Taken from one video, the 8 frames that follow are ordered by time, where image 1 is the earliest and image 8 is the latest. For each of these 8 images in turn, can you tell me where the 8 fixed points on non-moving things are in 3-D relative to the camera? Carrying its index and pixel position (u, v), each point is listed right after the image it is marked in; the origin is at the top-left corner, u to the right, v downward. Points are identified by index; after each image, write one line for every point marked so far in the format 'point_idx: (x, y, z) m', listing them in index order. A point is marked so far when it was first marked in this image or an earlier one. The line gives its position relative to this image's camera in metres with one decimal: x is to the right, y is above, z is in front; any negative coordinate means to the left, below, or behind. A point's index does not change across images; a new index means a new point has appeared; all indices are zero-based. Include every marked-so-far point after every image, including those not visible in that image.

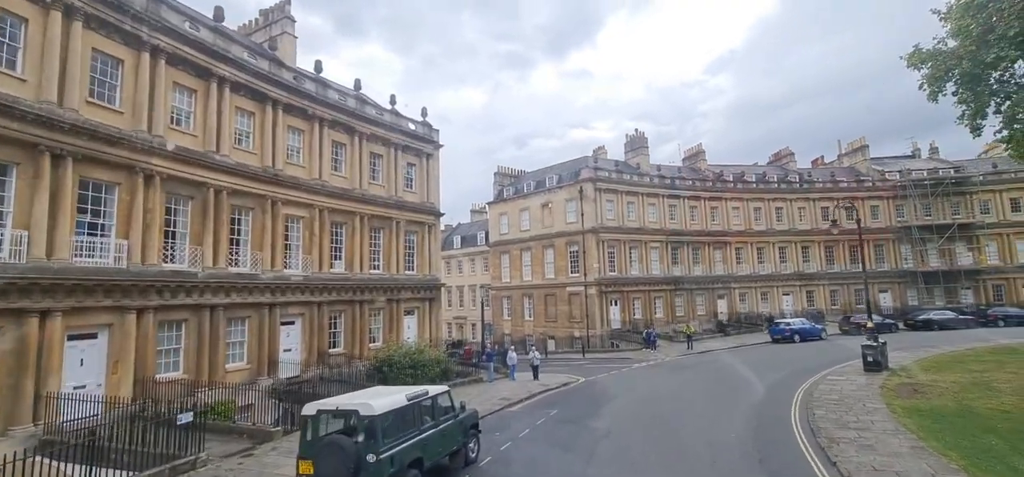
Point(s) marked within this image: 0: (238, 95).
0: (-11.1, +5.8, +19.9) m
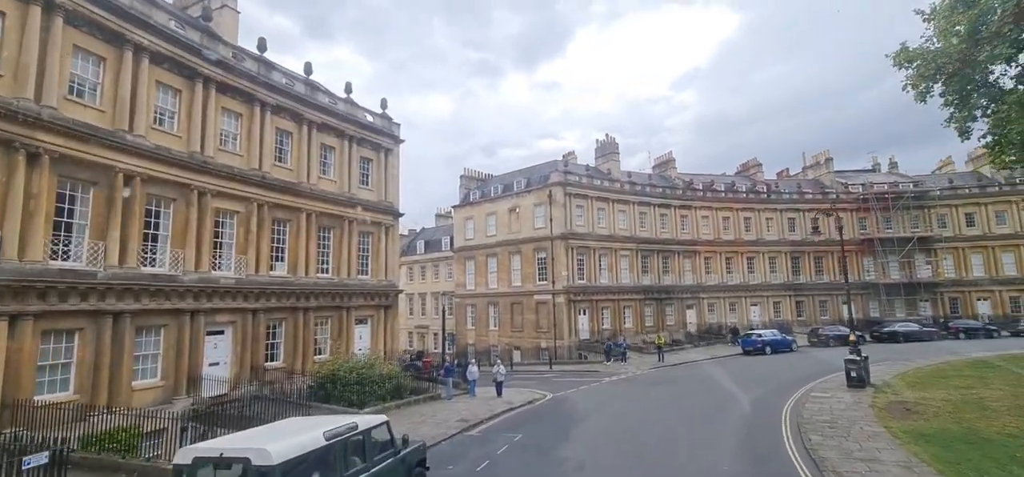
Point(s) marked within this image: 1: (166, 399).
0: (-12.4, +6.0, +17.2) m
1: (-11.6, -5.4, +16.3) m
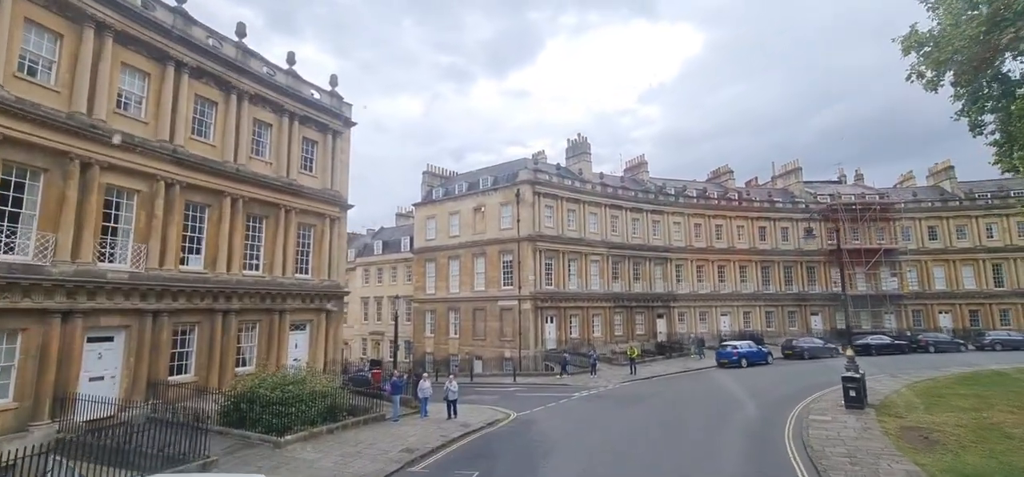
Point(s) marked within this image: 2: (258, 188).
0: (-13.3, +6.5, +13.6) m
1: (-12.7, -4.8, +12.6) m
2: (-10.3, +2.0, +19.9) m
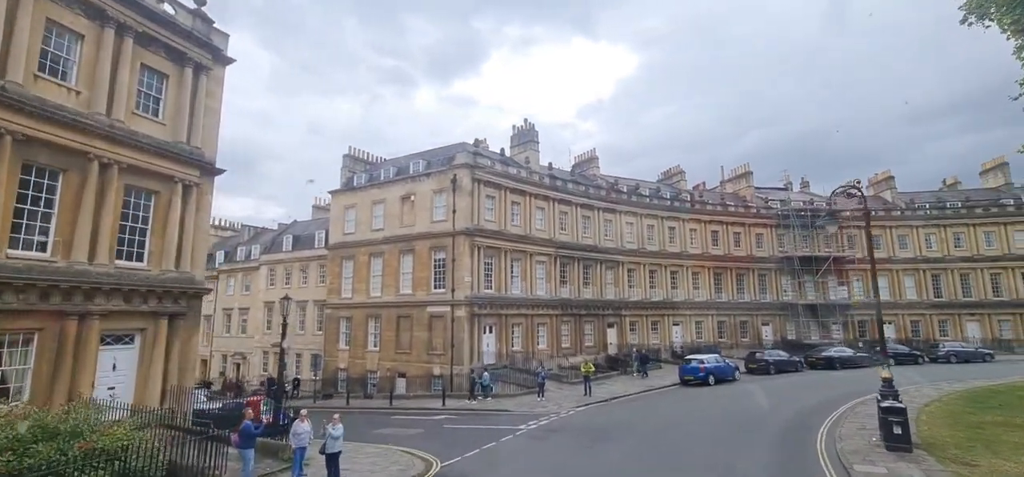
0: (-14.3, +7.7, +6.4) m
1: (-13.9, -3.7, +5.2) m
2: (-12.3, +3.0, +12.9) m
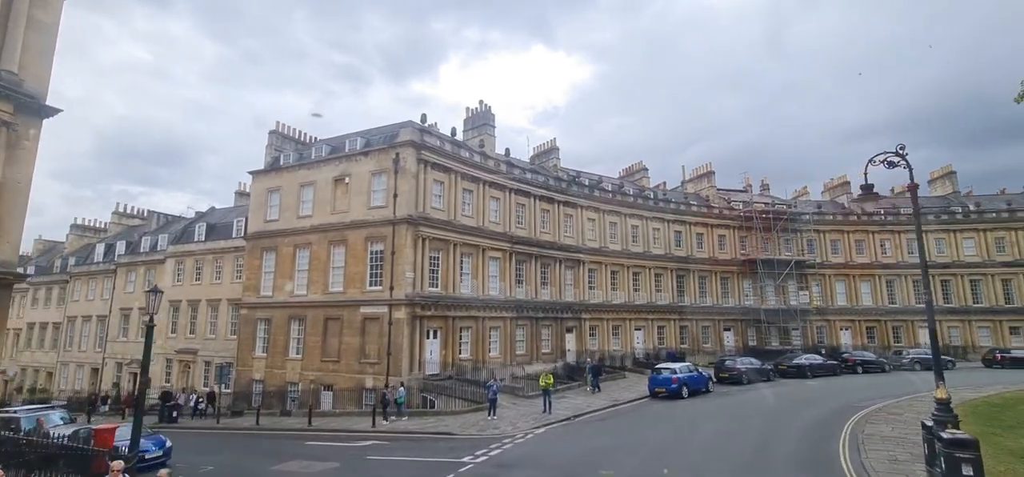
0: (-14.5, +8.7, +1.1) m
1: (-14.2, -2.6, -0.1) m
2: (-13.1, +4.0, +7.7) m
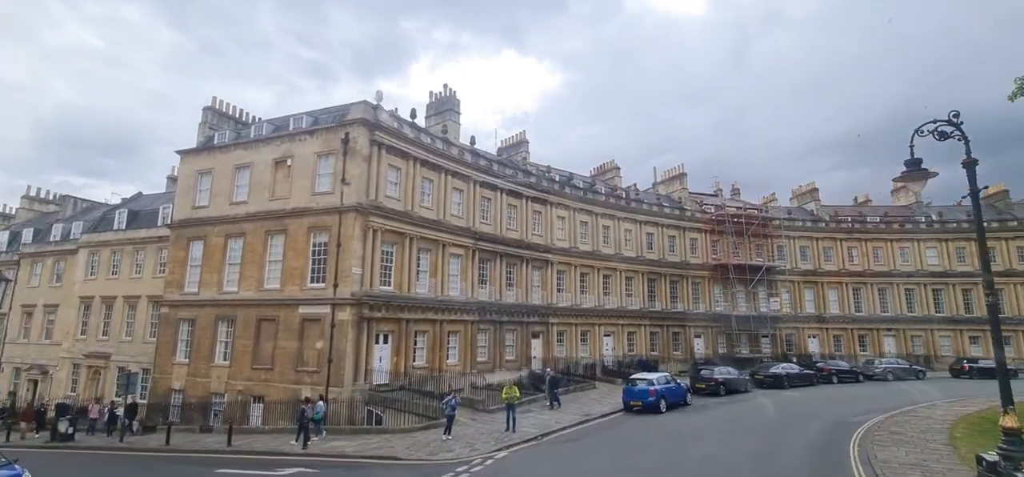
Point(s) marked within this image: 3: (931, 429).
0: (-14.2, +9.6, -2.6) m
1: (-14.1, -1.7, -3.9) m
2: (-13.5, +4.7, +4.1) m
3: (+14.4, -6.5, +16.8) m
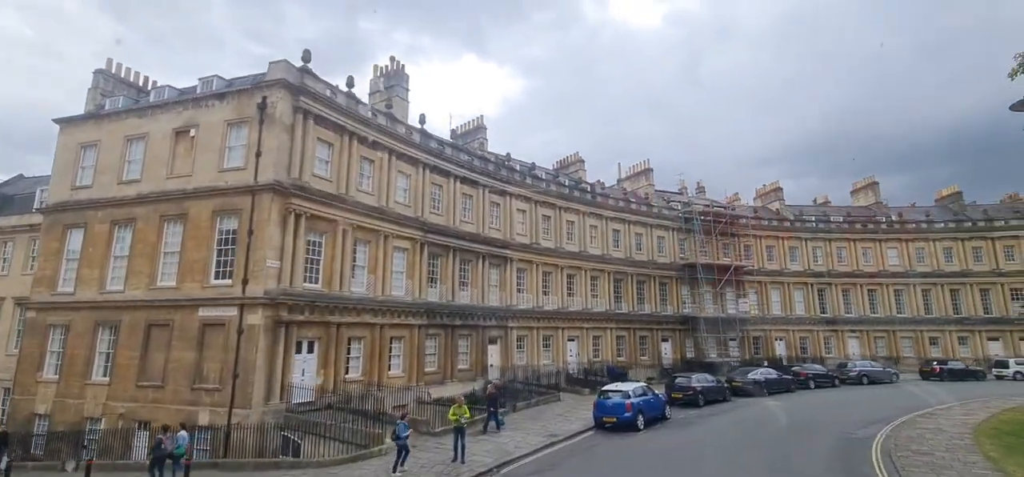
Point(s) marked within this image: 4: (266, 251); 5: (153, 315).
0: (-13.8, +10.5, -7.3) m
1: (-13.7, -0.9, -8.7) m
2: (-13.7, +5.5, -0.6) m
3: (+13.0, -6.0, +14.3) m
4: (-9.5, -0.5, +18.9) m
5: (-14.6, -3.1, +19.9) m
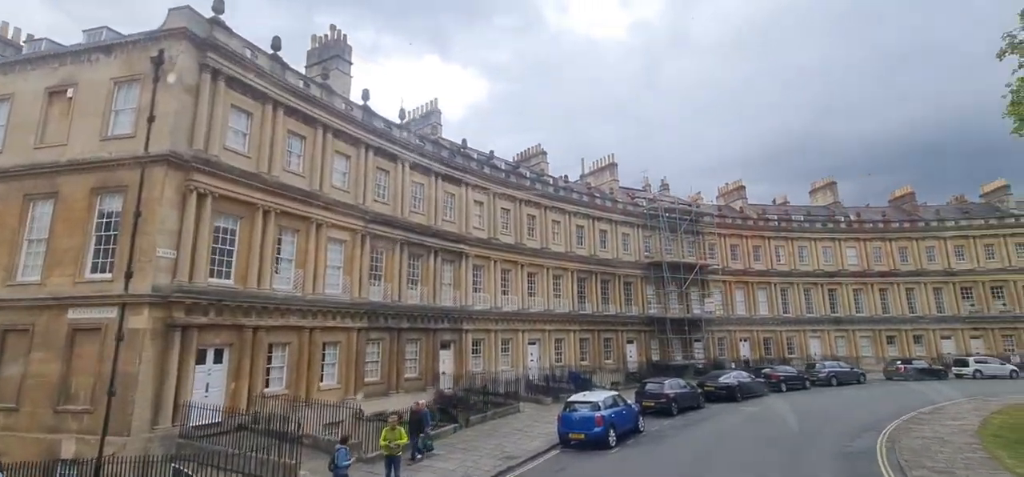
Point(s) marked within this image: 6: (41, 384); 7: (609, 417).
0: (-13.2, +11.2, -11.1) m
1: (-13.0, -0.1, -12.6) m
2: (-13.6, +6.2, -4.5) m
3: (+11.7, -5.6, +12.4) m
4: (-11.0, 0.0, +15.2) m
5: (-16.2, -2.5, +15.8) m
6: (-14.4, -4.4, +15.0) m
7: (+3.2, -6.0, +16.5) m
